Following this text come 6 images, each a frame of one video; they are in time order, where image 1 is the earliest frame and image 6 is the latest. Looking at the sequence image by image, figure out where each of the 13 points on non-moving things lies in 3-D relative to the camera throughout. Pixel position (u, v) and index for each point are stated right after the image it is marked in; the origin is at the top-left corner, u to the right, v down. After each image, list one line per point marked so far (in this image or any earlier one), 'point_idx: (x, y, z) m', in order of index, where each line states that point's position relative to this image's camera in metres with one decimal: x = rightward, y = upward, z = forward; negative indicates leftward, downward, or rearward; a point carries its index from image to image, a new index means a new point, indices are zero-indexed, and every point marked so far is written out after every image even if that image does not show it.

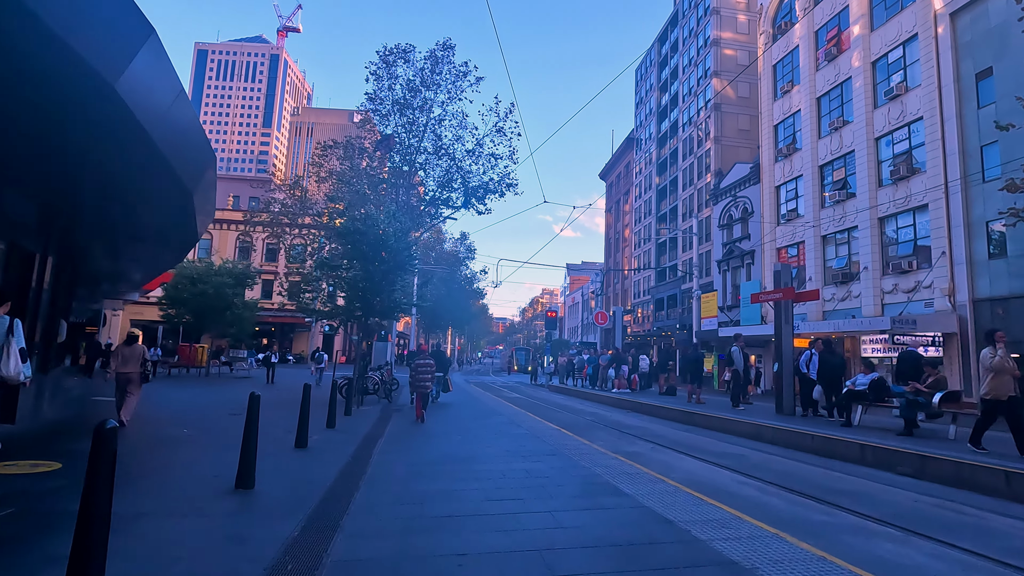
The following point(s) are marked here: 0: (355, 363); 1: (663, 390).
0: (-4.8, -2.2, +17.1) m
1: (+5.3, -3.6, +19.8) m
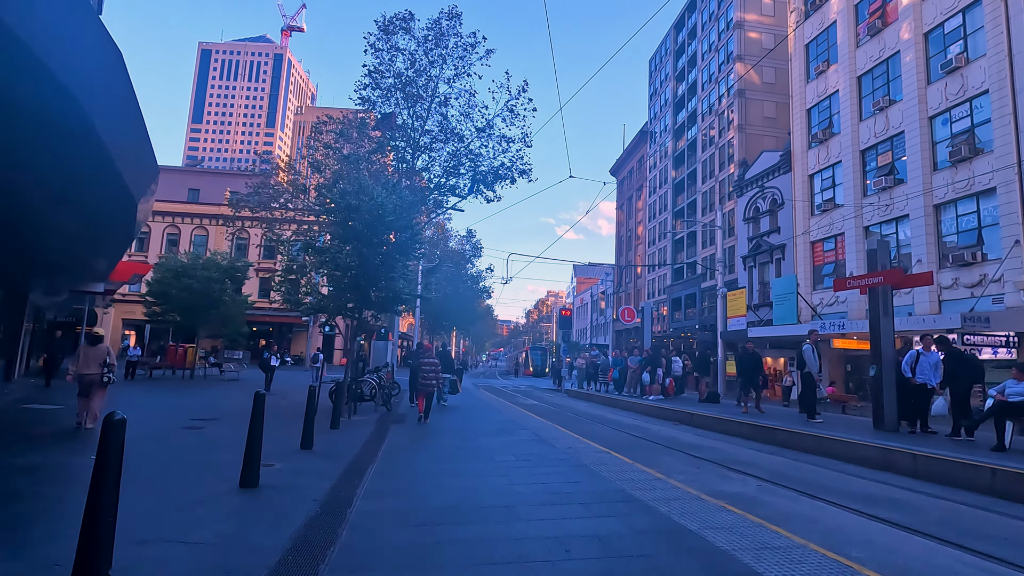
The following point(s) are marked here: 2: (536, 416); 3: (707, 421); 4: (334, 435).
0: (-4.3, -1.9, +14.7) m
1: (+5.8, -3.3, +17.3) m
2: (+0.5, -3.0, +13.6) m
3: (+4.0, -2.7, +11.7) m
4: (-3.2, -2.6, +10.0) m
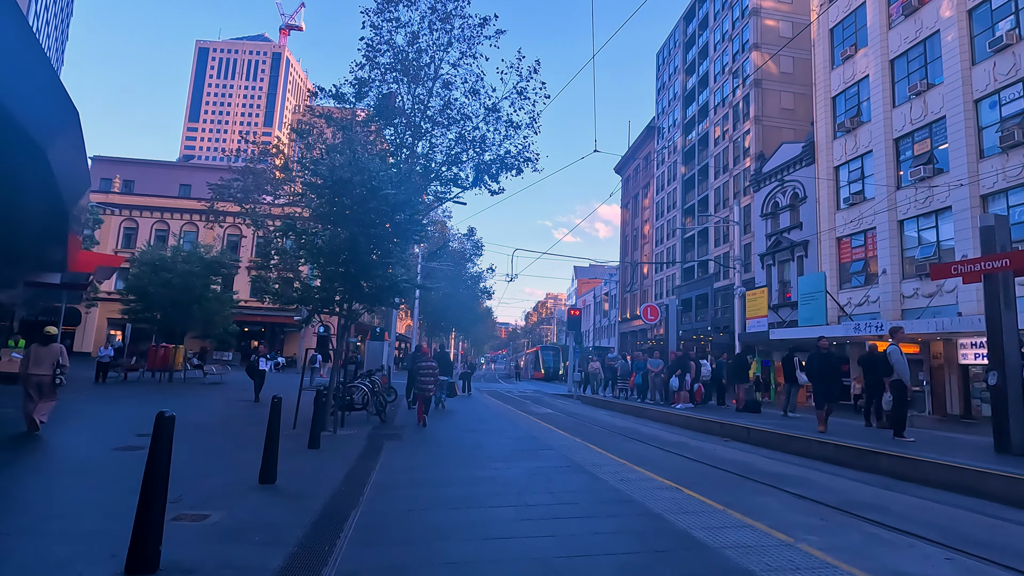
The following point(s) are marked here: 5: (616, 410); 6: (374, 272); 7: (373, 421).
0: (-4.0, -1.7, +12.7) m
1: (+6.1, -3.2, +15.3) m
2: (+0.8, -2.8, +11.6) m
3: (+4.4, -2.5, +9.7) m
4: (-2.8, -2.4, +8.0) m
5: (+3.1, -3.6, +17.0) m
6: (-3.3, +0.4, +13.5) m
7: (-3.1, -2.9, +12.5) m
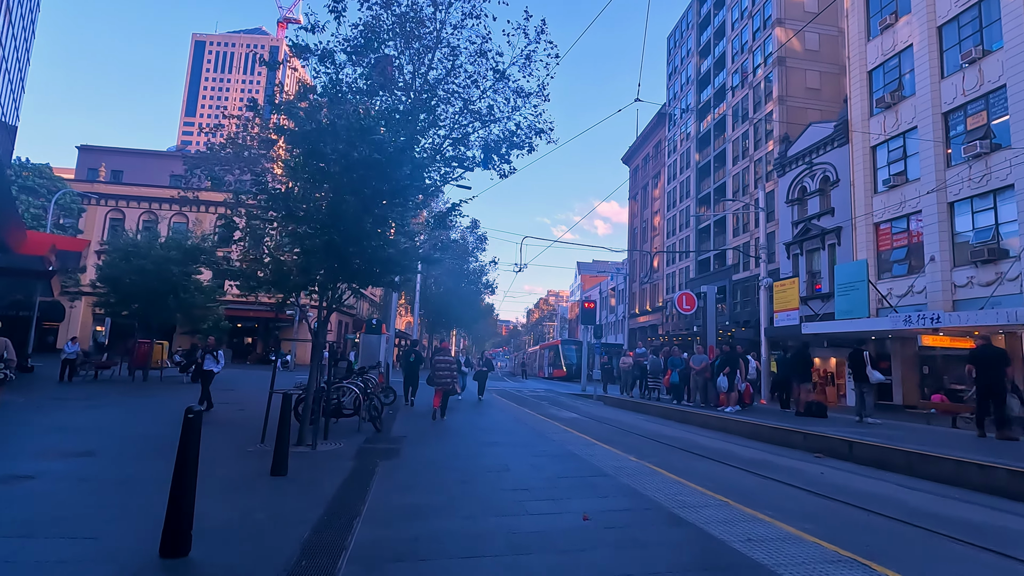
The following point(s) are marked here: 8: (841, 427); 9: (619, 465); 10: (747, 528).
0: (-3.5, -1.4, +10.4) m
1: (+6.6, -2.8, +13.0) m
2: (+1.3, -2.4, +9.3) m
3: (+4.8, -2.2, +7.4) m
4: (-2.4, -2.0, +5.7) m
5: (+3.6, -3.2, +14.7) m
6: (-2.9, +0.7, +11.3) m
7: (-2.6, -2.6, +10.2) m
8: (+6.5, -2.7, +11.1) m
9: (+1.3, -2.1, +6.8) m
10: (+1.7, -1.8, +4.2) m
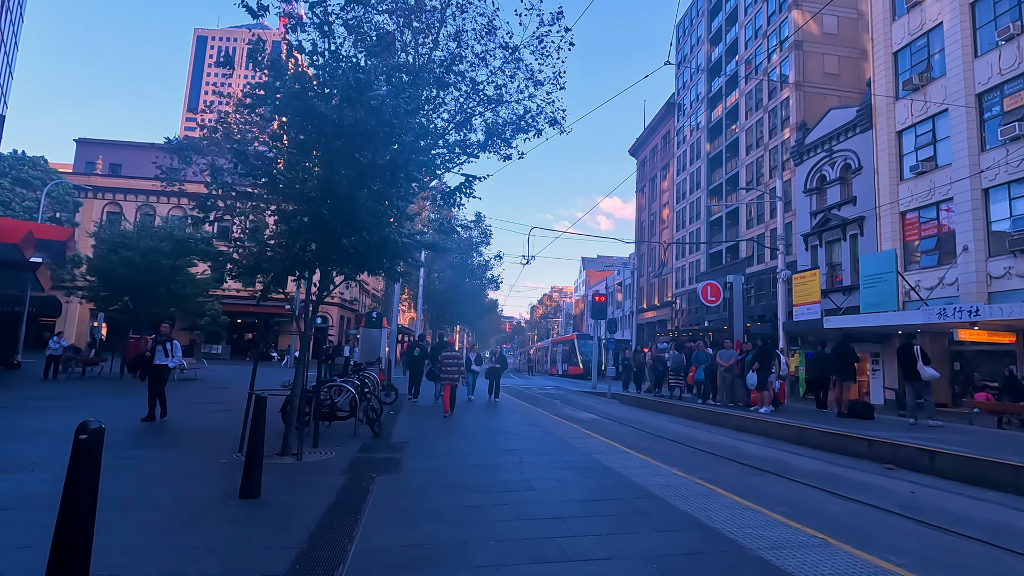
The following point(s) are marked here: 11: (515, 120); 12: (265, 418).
0: (-3.3, -1.1, +9.3) m
1: (+6.8, -2.5, +11.8) m
2: (+1.5, -2.2, +8.2) m
3: (+5.0, -2.0, +6.2) m
4: (-2.2, -1.8, +4.6) m
5: (+3.8, -3.0, +13.6) m
6: (-2.6, +1.0, +10.1) m
7: (-2.4, -2.3, +9.1) m
8: (+6.7, -2.5, +10.0) m
9: (+1.5, -1.9, +5.6) m
10: (+1.9, -1.6, +3.1) m
11: (+0.2, +6.0, +19.9) m
12: (-2.2, -1.2, +5.1) m
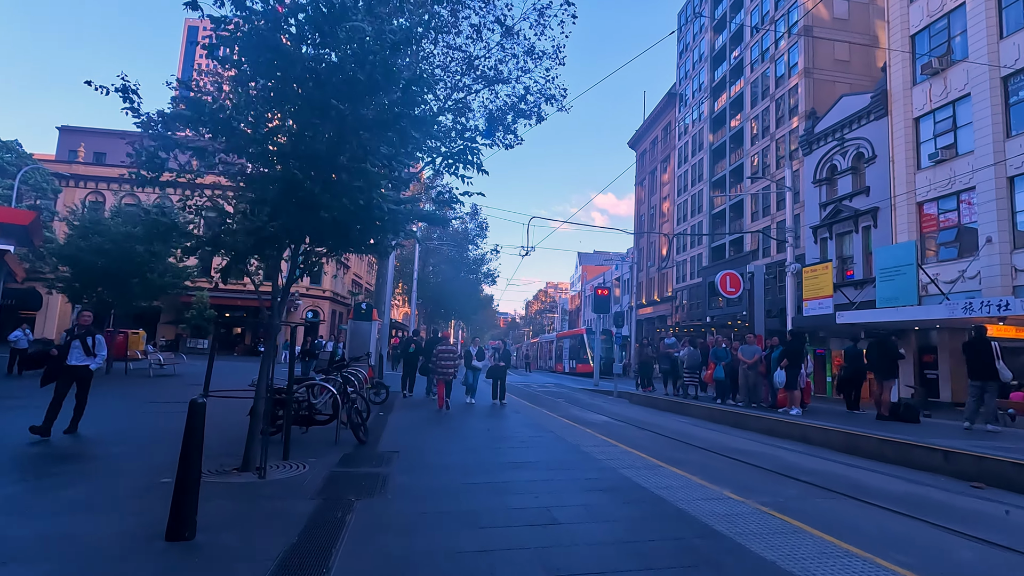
0: (-3.2, -0.9, +8.0) m
1: (+6.9, -2.3, +10.7) m
2: (+1.6, -2.0, +7.0) m
3: (+5.1, -1.8, +5.1) m
4: (-2.0, -1.6, +3.4) m
5: (+3.9, -2.7, +12.4) m
6: (-2.6, +1.2, +8.9) m
7: (-2.3, -2.1, +7.8) m
8: (+6.8, -2.3, +8.8) m
9: (+1.6, -1.7, +4.4) m
10: (+2.1, -1.4, +1.9) m
11: (+0.2, +6.3, +18.7) m
12: (-2.1, -1.0, +3.9) m
